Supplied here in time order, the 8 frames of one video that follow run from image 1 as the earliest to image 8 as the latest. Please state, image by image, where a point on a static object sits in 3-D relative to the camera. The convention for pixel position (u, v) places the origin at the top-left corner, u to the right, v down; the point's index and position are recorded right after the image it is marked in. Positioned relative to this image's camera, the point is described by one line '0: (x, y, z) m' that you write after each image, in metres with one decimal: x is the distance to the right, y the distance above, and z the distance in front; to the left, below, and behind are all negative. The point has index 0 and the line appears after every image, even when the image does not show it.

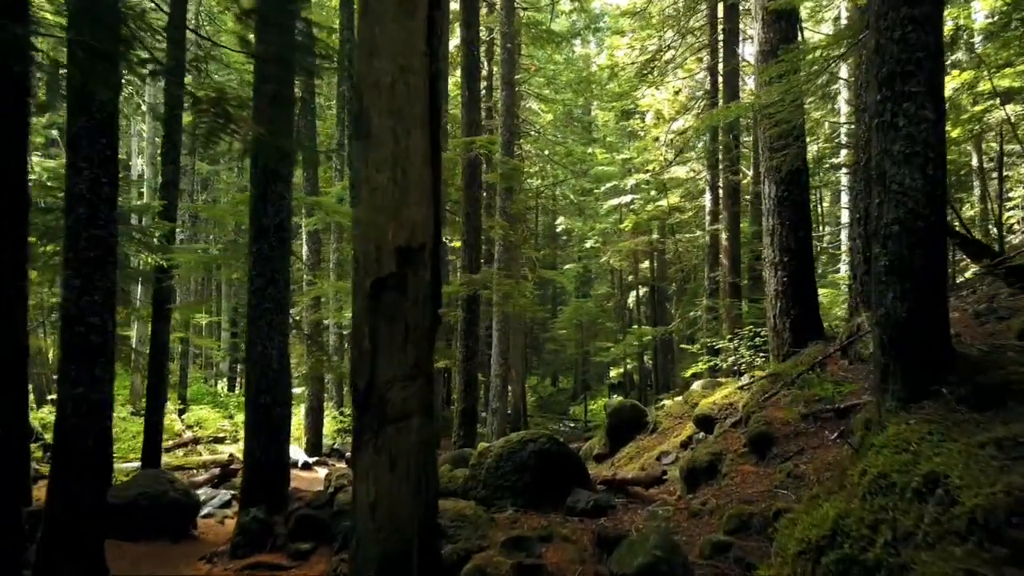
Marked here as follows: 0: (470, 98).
0: (-0.8, +3.5, +12.2) m
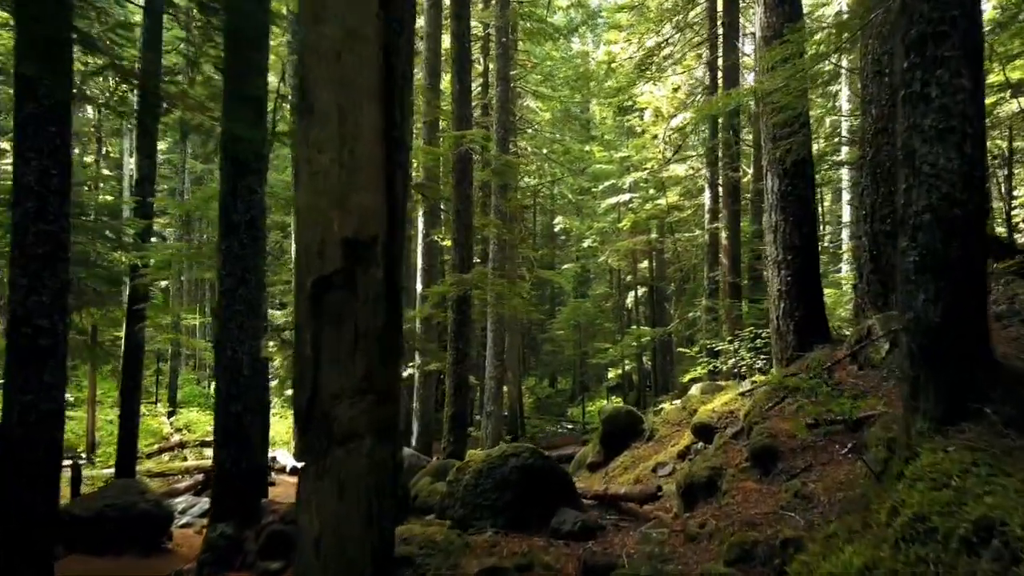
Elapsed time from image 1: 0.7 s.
0: (-0.9, +3.5, +11.8) m
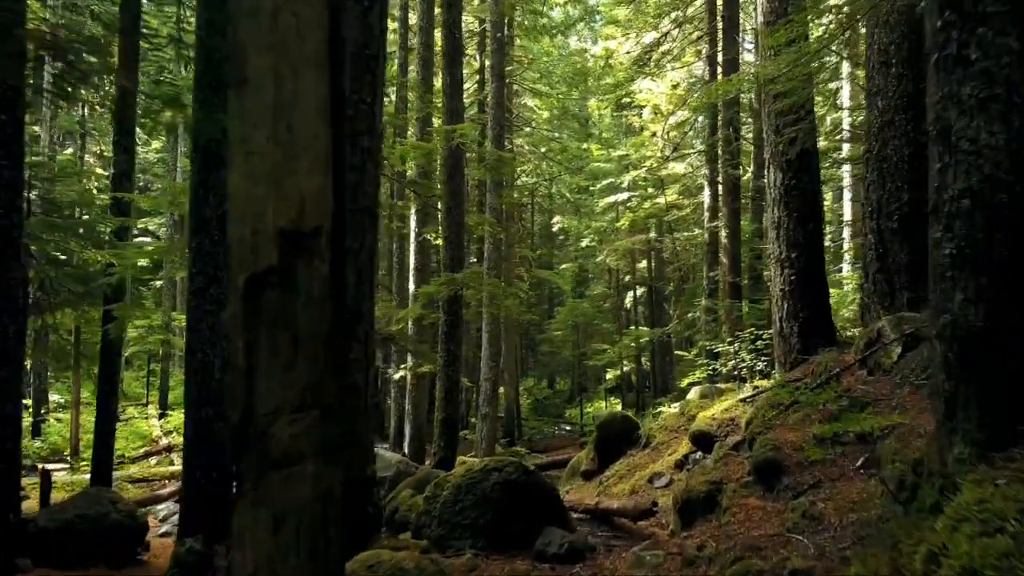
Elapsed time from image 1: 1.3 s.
0: (-1.0, +3.5, +11.4) m
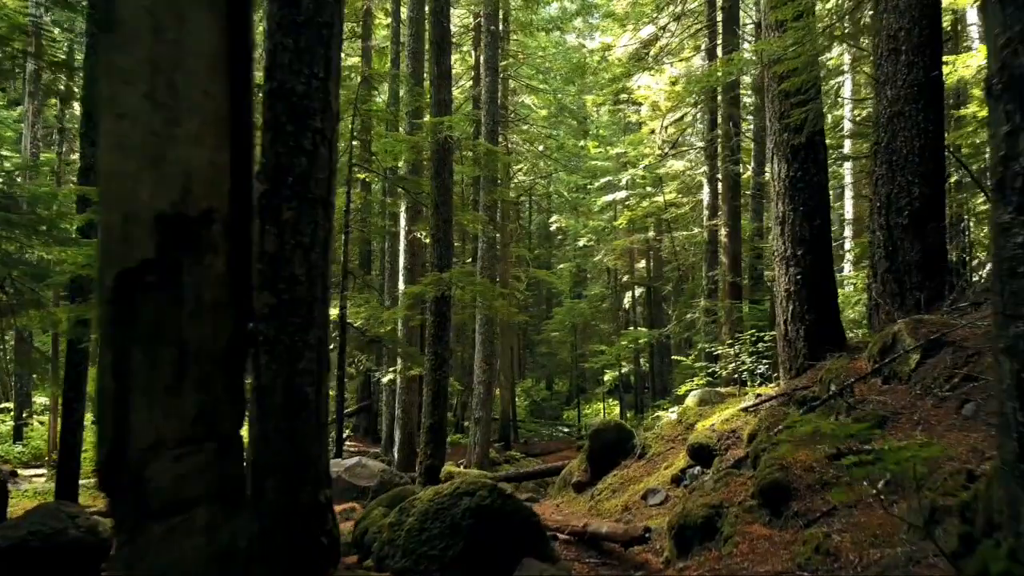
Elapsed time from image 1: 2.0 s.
0: (-1.2, +3.5, +10.9) m
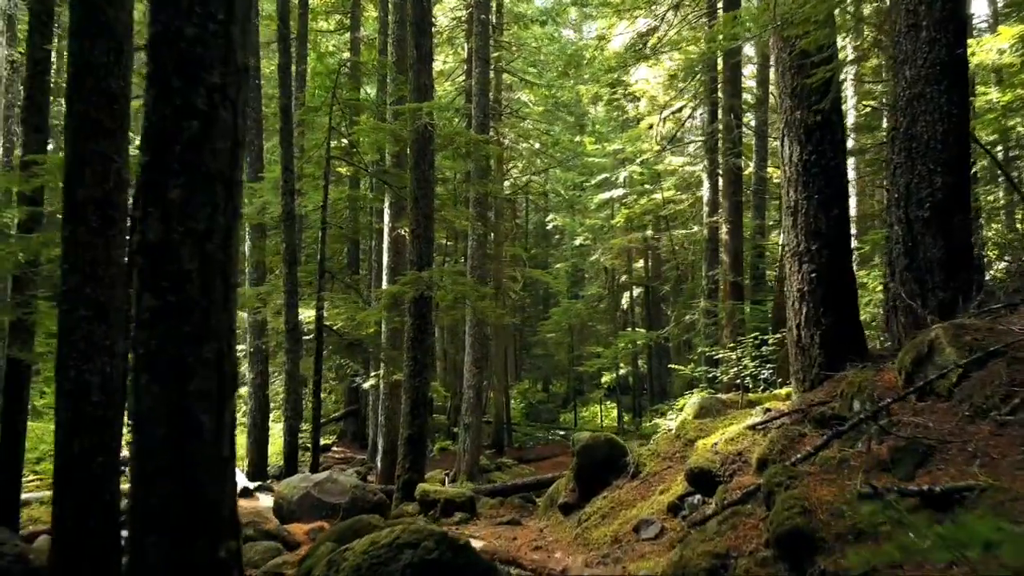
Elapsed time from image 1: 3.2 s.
0: (-1.4, +3.5, +10.2) m
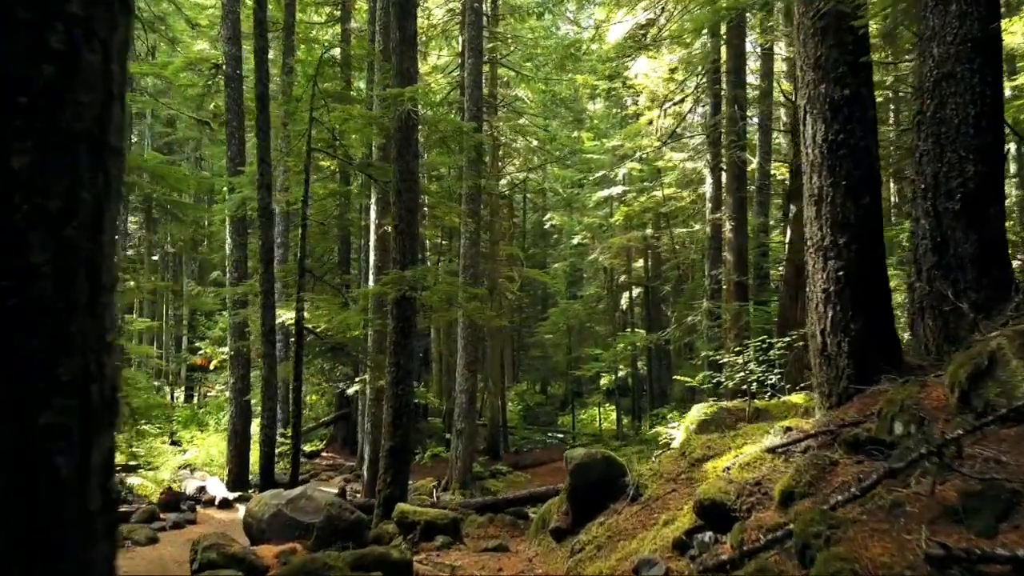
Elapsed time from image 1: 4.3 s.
0: (-1.5, +3.5, +9.5) m
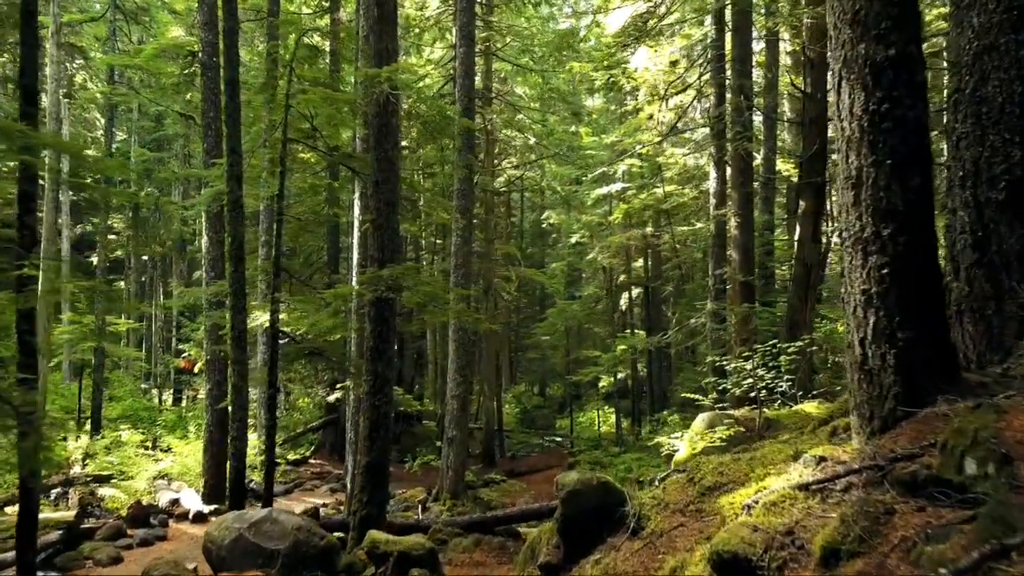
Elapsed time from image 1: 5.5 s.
0: (-1.7, +3.5, +8.7) m
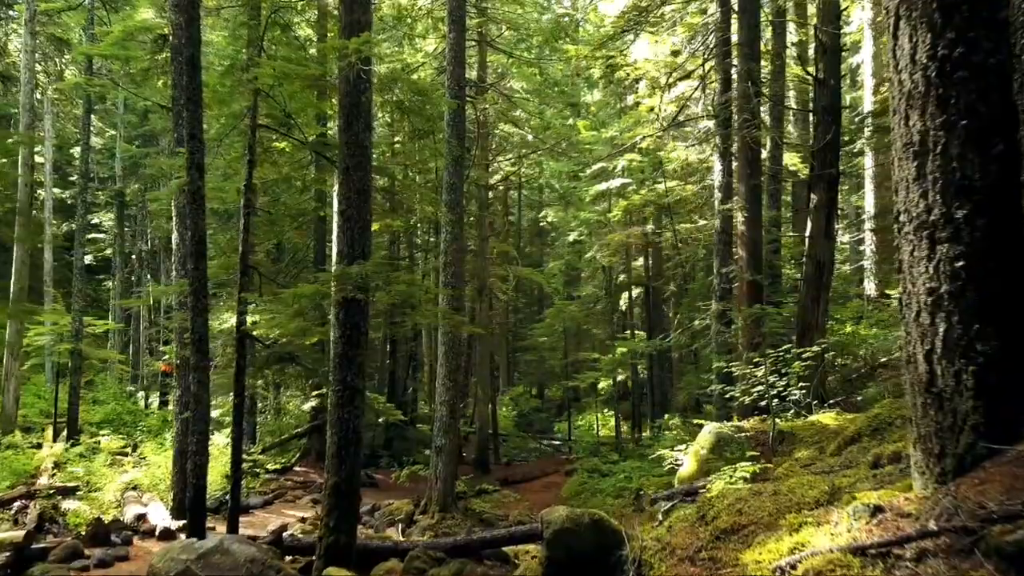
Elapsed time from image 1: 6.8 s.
0: (-1.8, +3.5, +7.8) m
